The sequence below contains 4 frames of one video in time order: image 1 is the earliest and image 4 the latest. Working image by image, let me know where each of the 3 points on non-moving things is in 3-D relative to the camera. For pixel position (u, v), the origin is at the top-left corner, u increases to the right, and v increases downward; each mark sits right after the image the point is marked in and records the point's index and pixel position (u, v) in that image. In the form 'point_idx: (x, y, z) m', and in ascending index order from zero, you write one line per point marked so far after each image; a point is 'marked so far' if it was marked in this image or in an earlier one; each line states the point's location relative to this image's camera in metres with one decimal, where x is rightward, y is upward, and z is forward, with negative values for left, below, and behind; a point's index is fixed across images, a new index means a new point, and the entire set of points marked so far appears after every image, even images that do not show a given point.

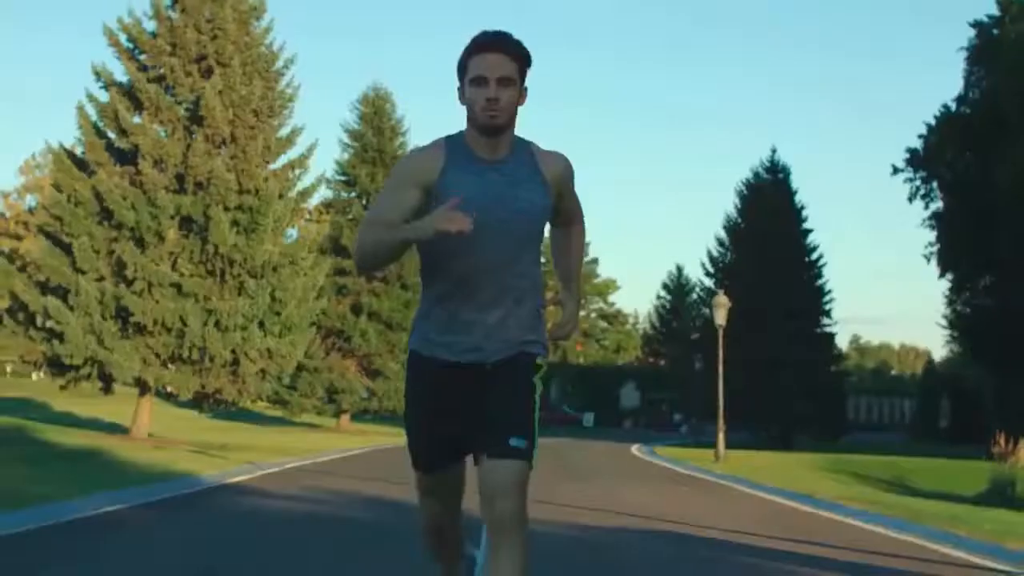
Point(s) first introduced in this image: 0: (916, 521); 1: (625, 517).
0: (+4.0, -2.3, +15.1) m
1: (+1.2, -2.3, +15.5) m
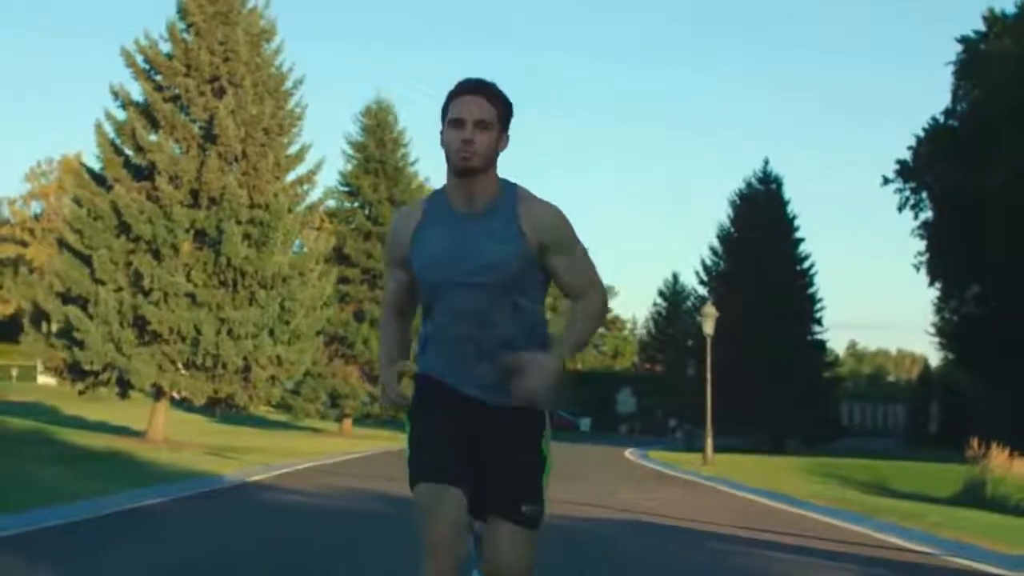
0: (+4.0, -2.4, +16.0) m
1: (+1.1, -2.4, +16.4) m
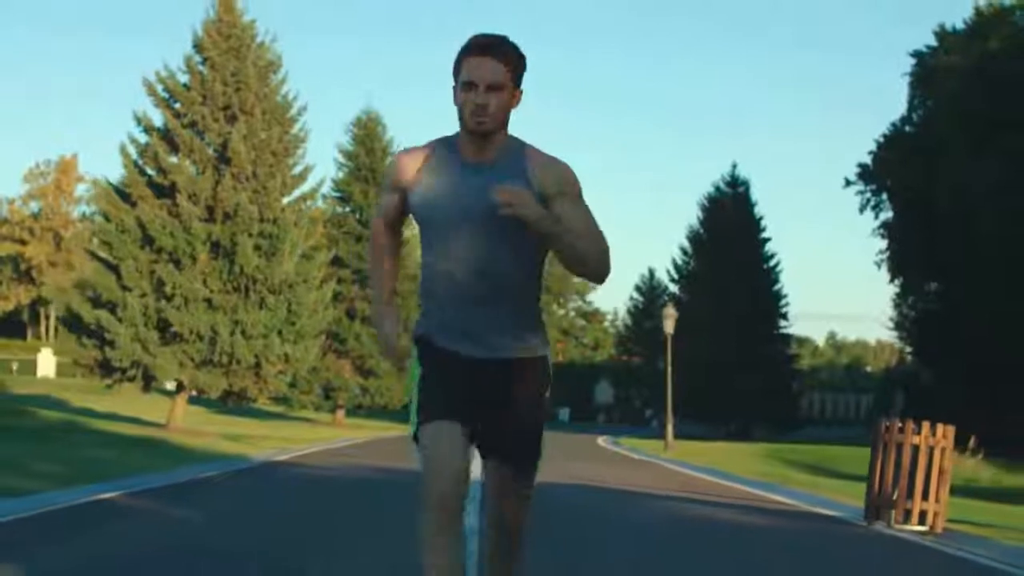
0: (+3.7, -2.5, +18.4) m
1: (+0.9, -2.5, +18.7) m
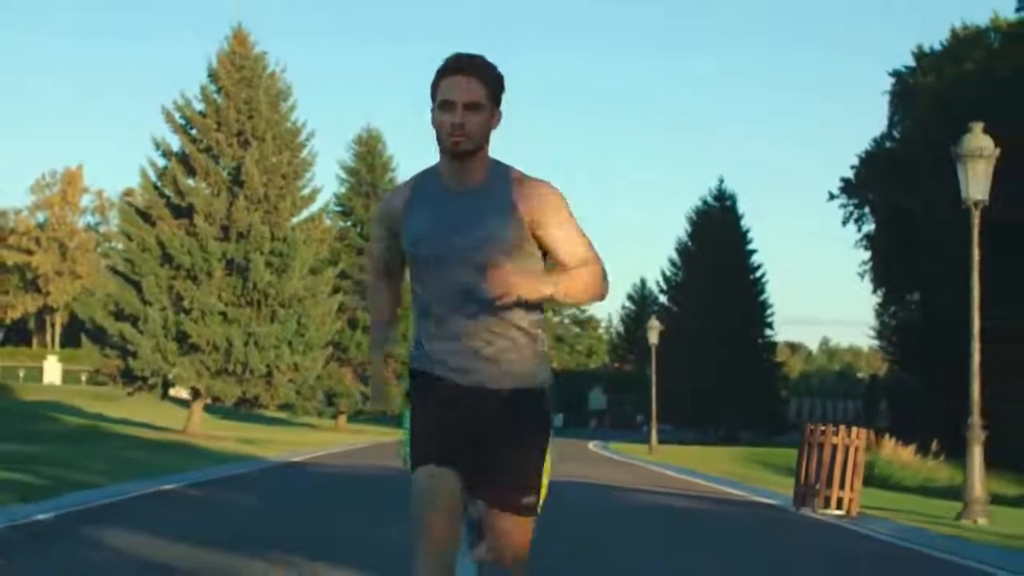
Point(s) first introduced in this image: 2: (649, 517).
0: (+3.7, -2.7, +19.9) m
1: (+0.8, -2.7, +20.2) m
2: (+1.3, -2.2, +14.5) m
